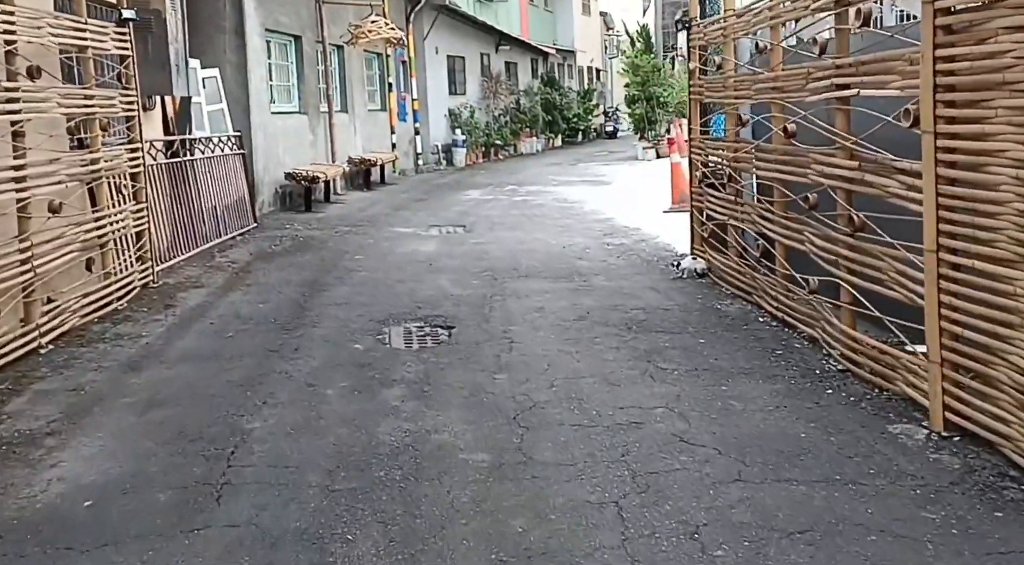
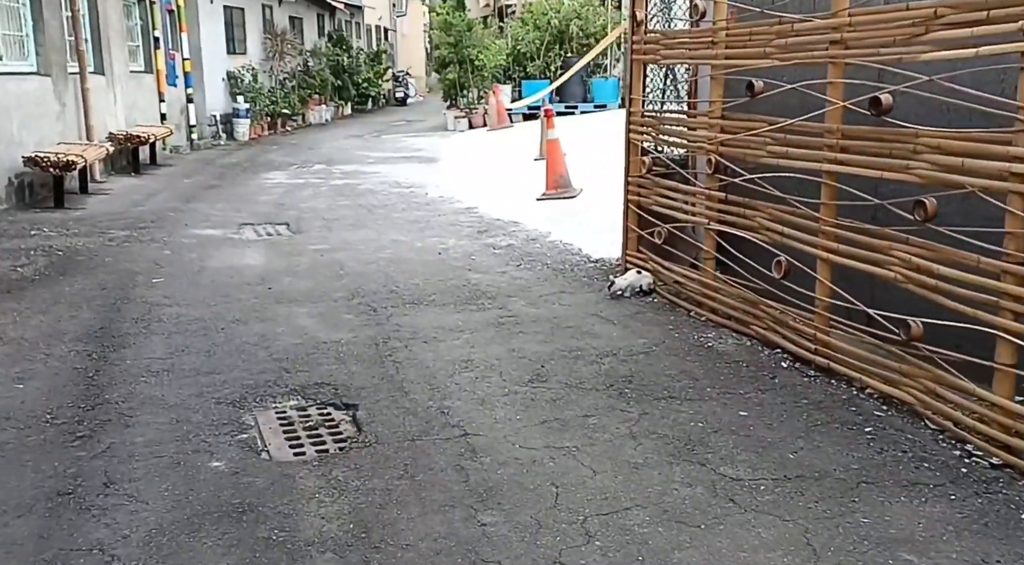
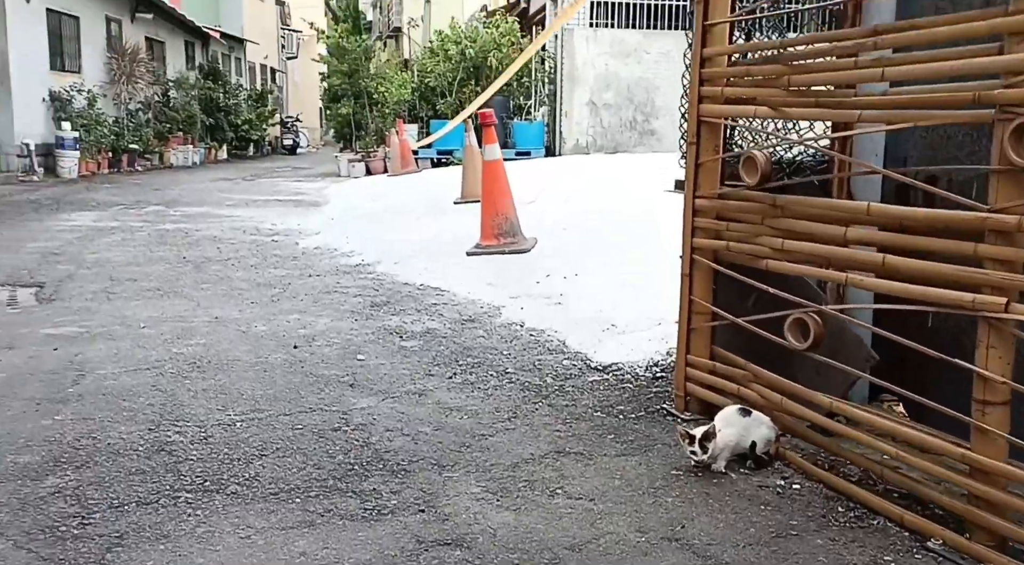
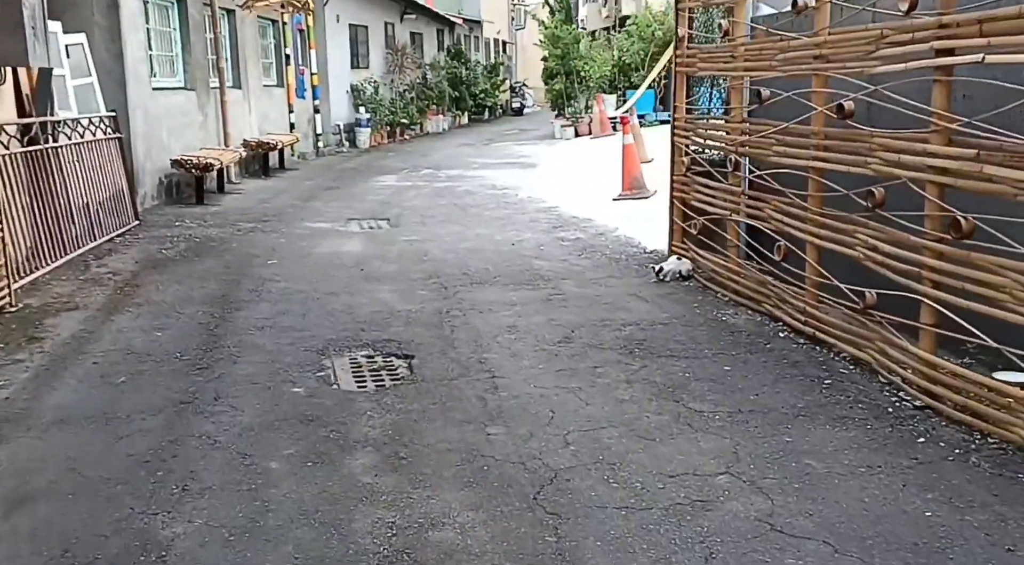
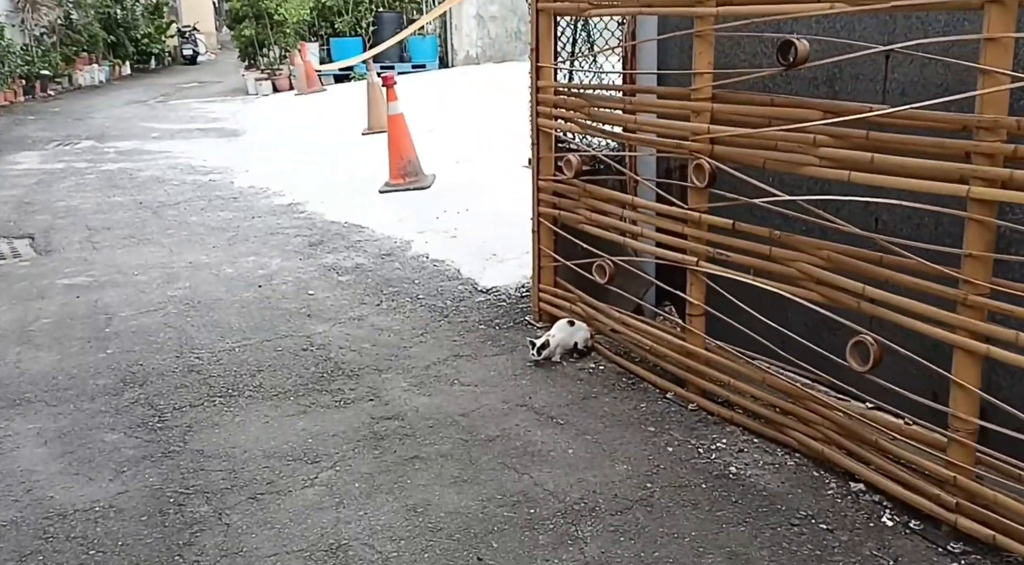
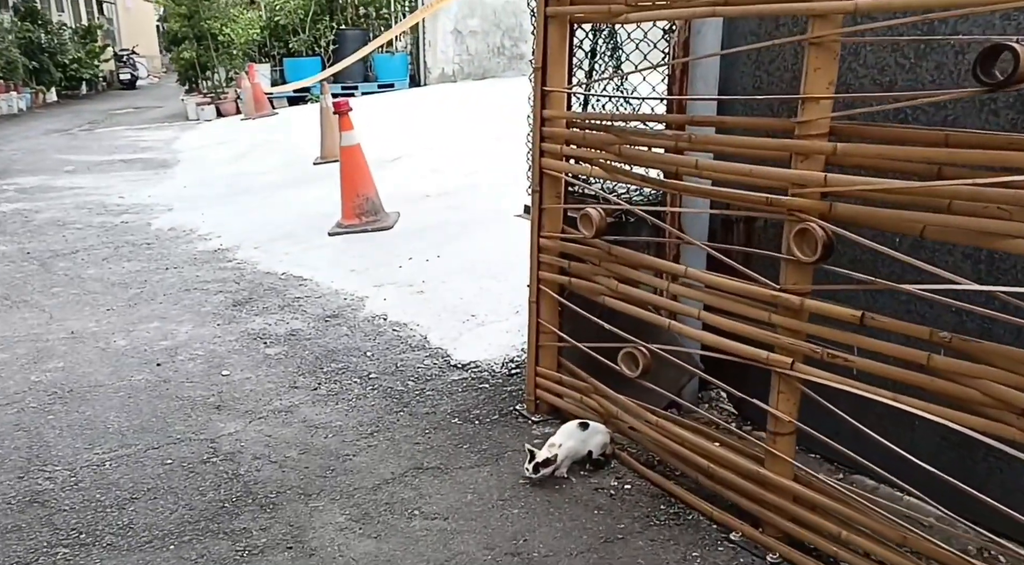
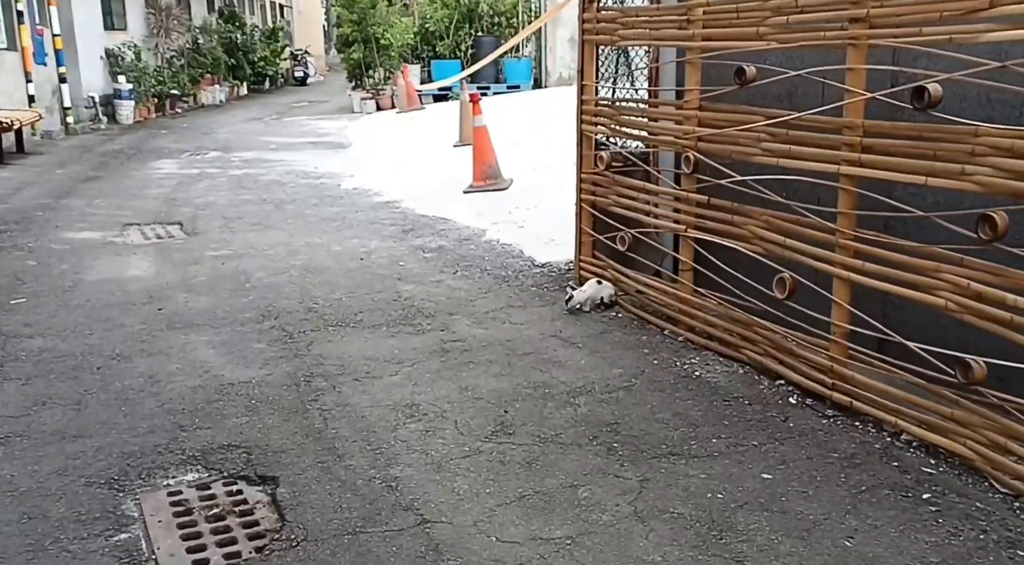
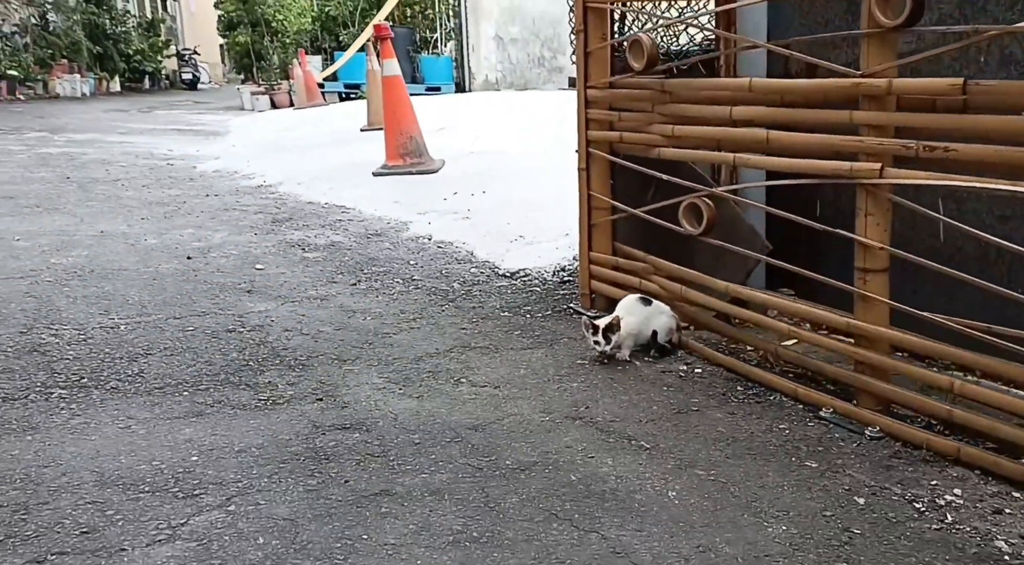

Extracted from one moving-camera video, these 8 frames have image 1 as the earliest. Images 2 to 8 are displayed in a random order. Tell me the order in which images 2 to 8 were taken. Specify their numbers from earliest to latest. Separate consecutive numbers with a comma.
4, 2, 7, 5, 6, 8, 3
